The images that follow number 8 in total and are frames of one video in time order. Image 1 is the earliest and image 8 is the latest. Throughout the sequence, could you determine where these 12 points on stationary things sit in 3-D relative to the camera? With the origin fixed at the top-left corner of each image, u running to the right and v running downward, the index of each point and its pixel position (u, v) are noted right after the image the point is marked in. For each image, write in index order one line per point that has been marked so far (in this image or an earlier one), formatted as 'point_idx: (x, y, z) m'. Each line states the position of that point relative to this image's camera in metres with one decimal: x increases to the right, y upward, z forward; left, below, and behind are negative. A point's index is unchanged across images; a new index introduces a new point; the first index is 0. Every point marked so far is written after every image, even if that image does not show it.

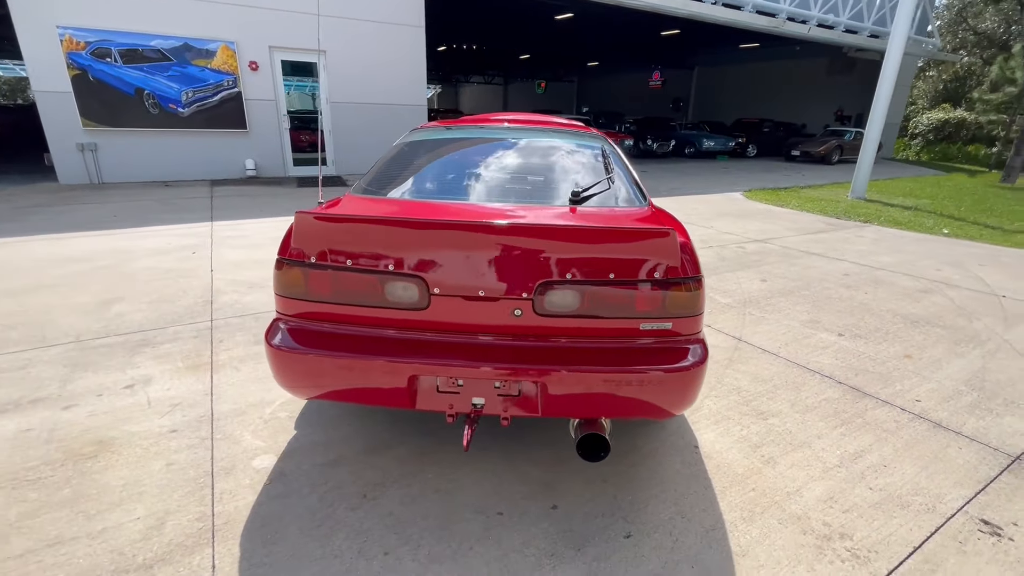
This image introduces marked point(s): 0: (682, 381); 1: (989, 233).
0: (+0.7, -0.4, +1.8) m
1: (+8.4, +1.0, +8.3) m
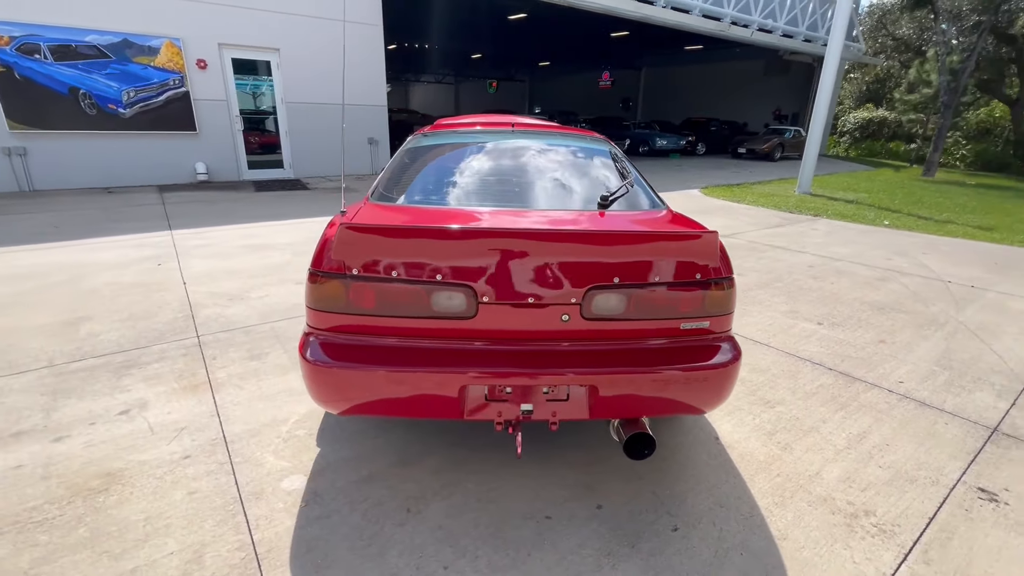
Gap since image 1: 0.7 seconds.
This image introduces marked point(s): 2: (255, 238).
0: (+0.8, -0.4, +1.9) m
1: (+7.9, +1.2, +9.1) m
2: (-3.3, +0.6, +6.0) m
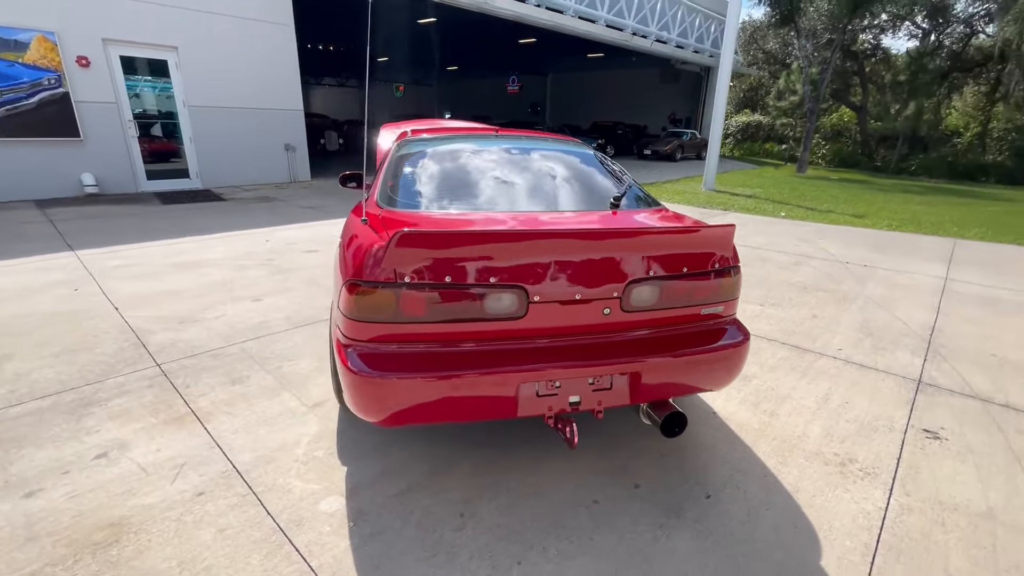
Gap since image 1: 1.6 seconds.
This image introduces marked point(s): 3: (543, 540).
0: (+1.0, -0.3, +2.2) m
1: (+6.6, +1.6, +10.4) m
2: (-3.8, +0.4, +5.5) m
3: (+0.1, -1.0, +1.8) m
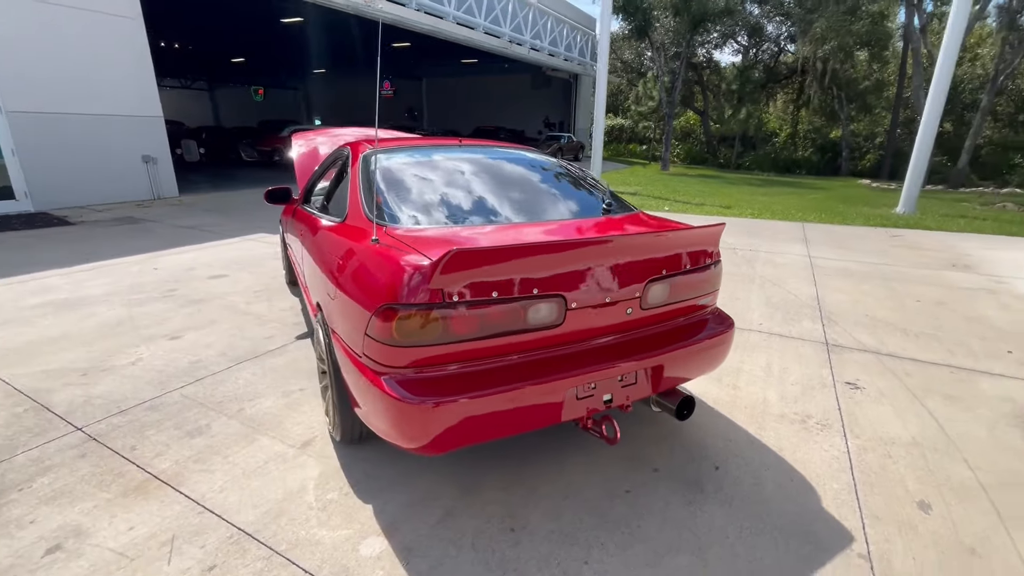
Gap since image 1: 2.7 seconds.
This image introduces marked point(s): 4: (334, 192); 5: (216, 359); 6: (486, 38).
0: (+1.1, -0.3, +2.4) m
1: (+4.4, +2.0, +11.8) m
2: (-4.4, -0.1, +4.5) m
3: (+0.3, -1.0, +1.9) m
4: (-1.2, +0.7, +3.2) m
5: (-2.1, -0.5, +3.3) m
6: (-0.9, +9.4, +17.9) m
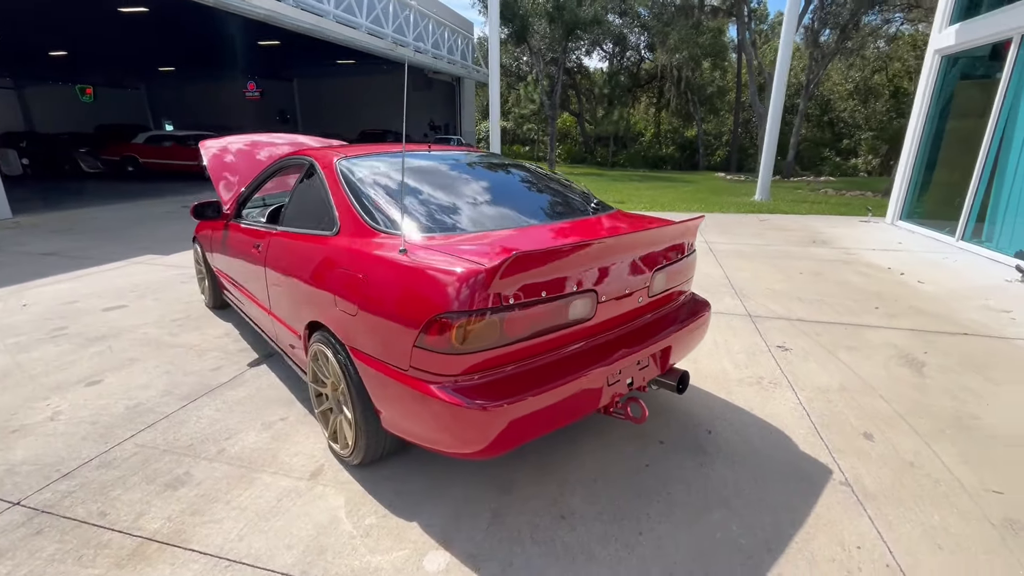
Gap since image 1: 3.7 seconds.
0: (+1.1, -0.2, +2.7) m
1: (+2.0, +2.2, +12.6) m
2: (-4.7, -0.5, +3.5) m
3: (+0.6, -1.0, +2.1) m
4: (-1.4, +0.6, +3.0) m
5: (-2.2, -0.7, +2.9) m
6: (-5.2, +9.1, +17.3) m
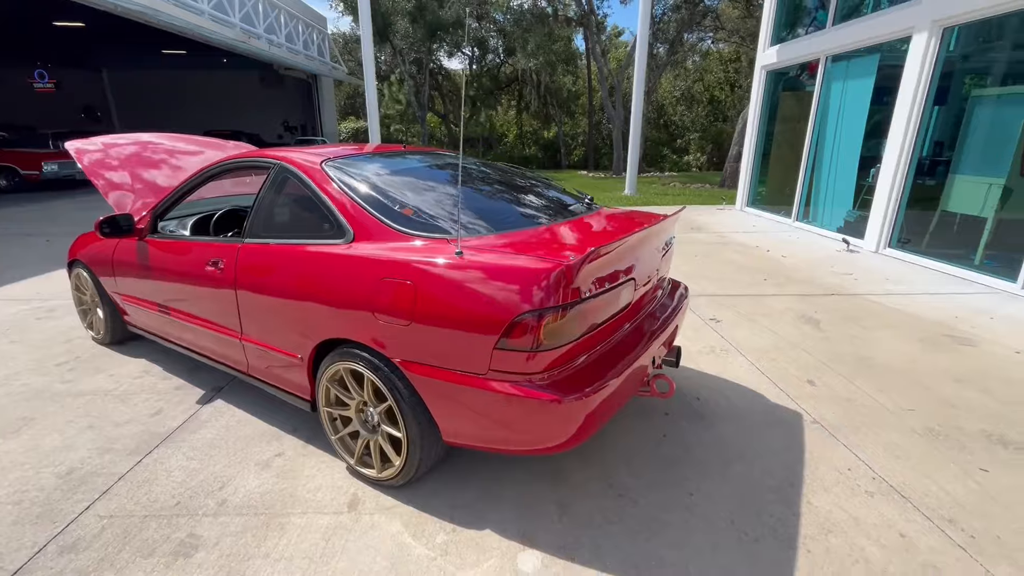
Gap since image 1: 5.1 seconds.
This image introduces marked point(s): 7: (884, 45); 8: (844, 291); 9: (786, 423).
0: (+1.1, -0.1, +3.0) m
1: (-0.9, +2.3, +12.7) m
2: (-4.7, -0.9, +2.3) m
3: (+0.8, -0.9, +2.3) m
4: (-1.4, +0.4, +2.6) m
5: (-2.0, -0.9, +2.4) m
6: (-9.6, +8.4, +15.3) m
7: (+5.5, +3.6, +7.0) m
8: (+3.6, 0.0, +5.1) m
9: (+1.6, -0.8, +2.7) m
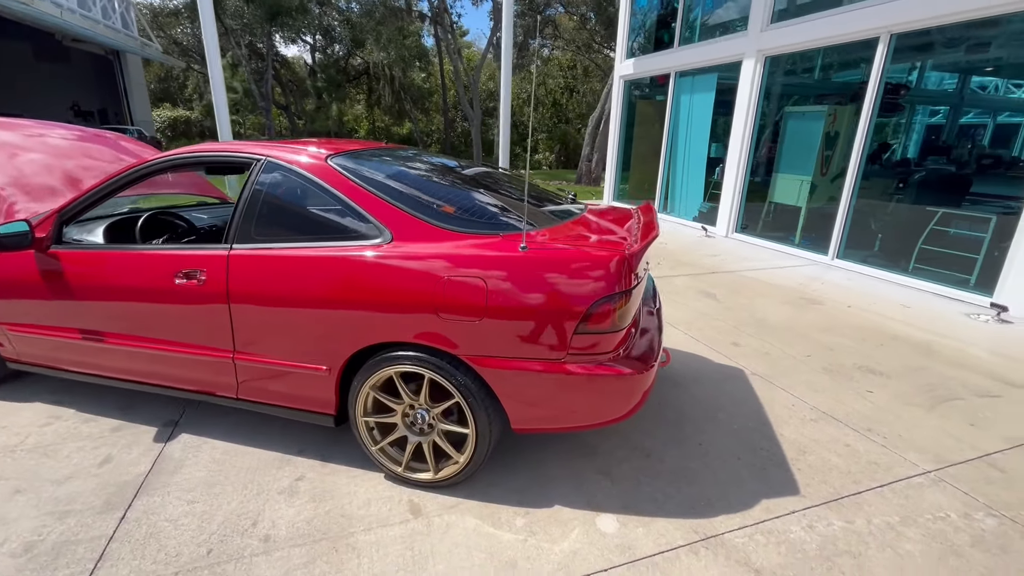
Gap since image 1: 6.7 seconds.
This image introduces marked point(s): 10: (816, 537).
0: (+0.9, 0.0, +3.5) m
1: (-4.0, +2.2, +12.1) m
2: (-4.3, -1.1, +1.0) m
3: (+0.9, -0.8, +2.7) m
4: (-1.3, +0.4, +2.3) m
5: (-1.8, -1.0, +1.9) m
6: (-13.4, +7.8, +11.9) m
7: (+3.7, +4.0, +8.5) m
8: (+2.7, +0.2, +6.2) m
9: (+1.5, -0.6, +3.3) m
10: (+1.3, -1.0, +2.0) m
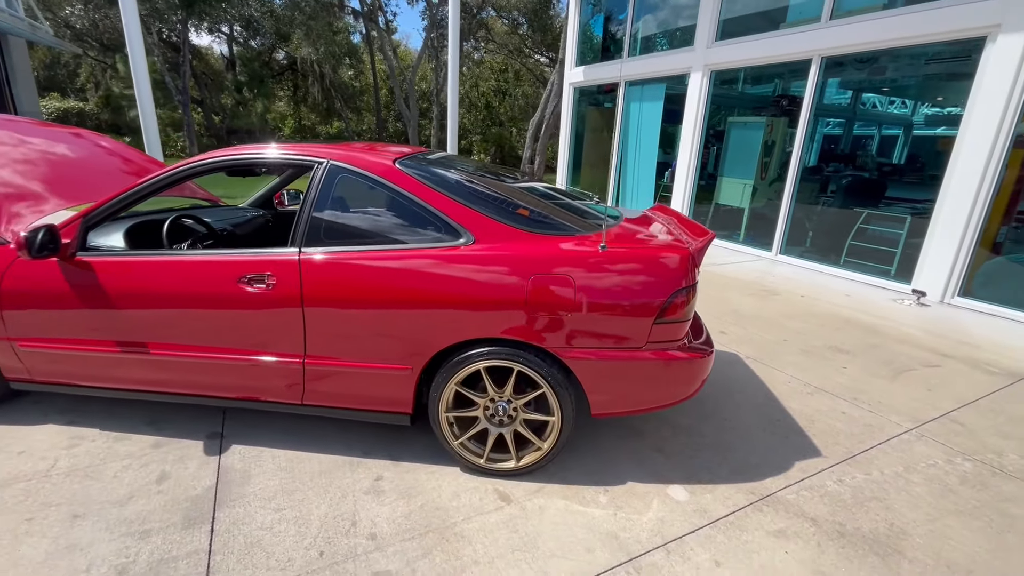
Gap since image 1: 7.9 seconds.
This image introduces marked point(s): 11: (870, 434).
0: (+1.1, +0.1, +3.7) m
1: (-5.1, +2.1, +11.6) m
2: (-3.7, -1.2, +0.6) m
3: (+1.2, -0.8, +3.0) m
4: (-1.0, +0.4, +2.3) m
5: (-1.4, -1.0, +1.8) m
6: (-14.6, +7.4, +10.1) m
7: (+3.0, +4.1, +9.2) m
8: (+2.4, +0.3, +6.7) m
9: (+1.7, -0.6, +3.7) m
10: (+1.6, -1.0, +2.3) m
11: (+2.1, -0.9, +2.8) m
